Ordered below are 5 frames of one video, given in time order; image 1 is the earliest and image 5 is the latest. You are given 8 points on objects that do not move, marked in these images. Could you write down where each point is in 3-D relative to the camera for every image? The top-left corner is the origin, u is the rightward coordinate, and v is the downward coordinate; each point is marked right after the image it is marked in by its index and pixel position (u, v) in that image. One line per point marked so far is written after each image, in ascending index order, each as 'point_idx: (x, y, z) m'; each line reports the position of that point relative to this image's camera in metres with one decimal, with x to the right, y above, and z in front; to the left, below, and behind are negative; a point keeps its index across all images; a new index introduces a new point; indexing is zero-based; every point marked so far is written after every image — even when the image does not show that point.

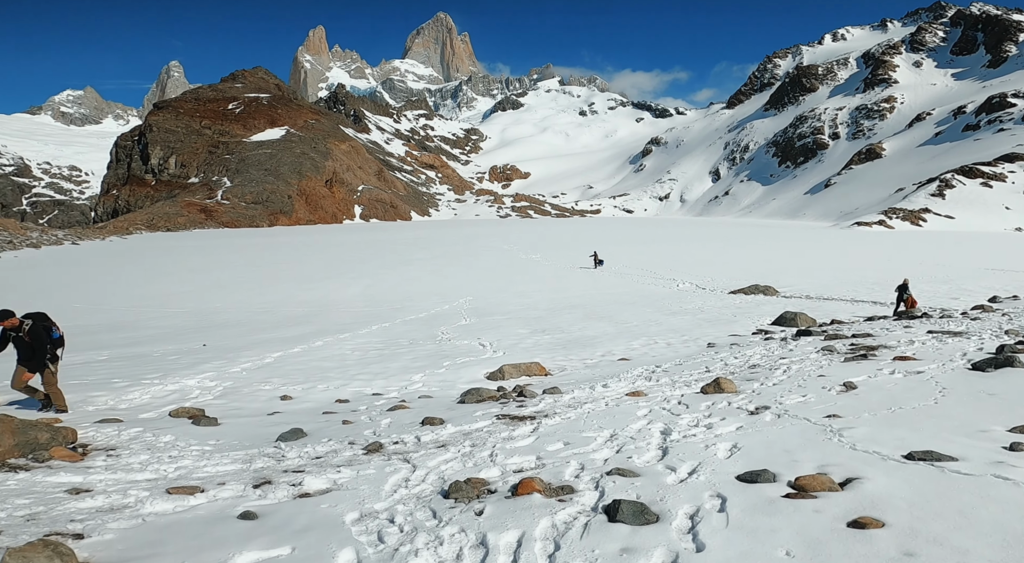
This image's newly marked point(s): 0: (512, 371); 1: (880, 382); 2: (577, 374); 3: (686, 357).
0: (0.0, -1.8, +14.1) m
1: (+6.1, -1.7, +11.6) m
2: (+1.3, -2.0, +14.6) m
3: (+4.3, -1.9, +17.4) m
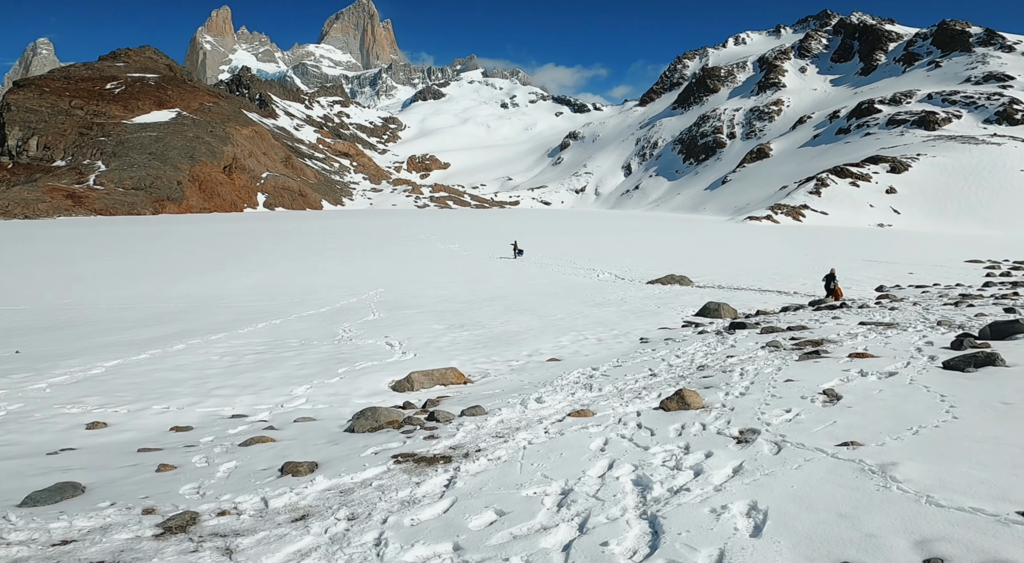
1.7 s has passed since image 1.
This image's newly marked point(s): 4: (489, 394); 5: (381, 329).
0: (-1.5, -1.6, +11.4) m
1: (+4.9, -1.5, +9.7) m
2: (-0.2, -1.8, +12.0) m
3: (+2.4, -1.6, +15.2) m
4: (-0.4, -1.7, +10.7) m
5: (-3.6, -1.3, +19.0) m
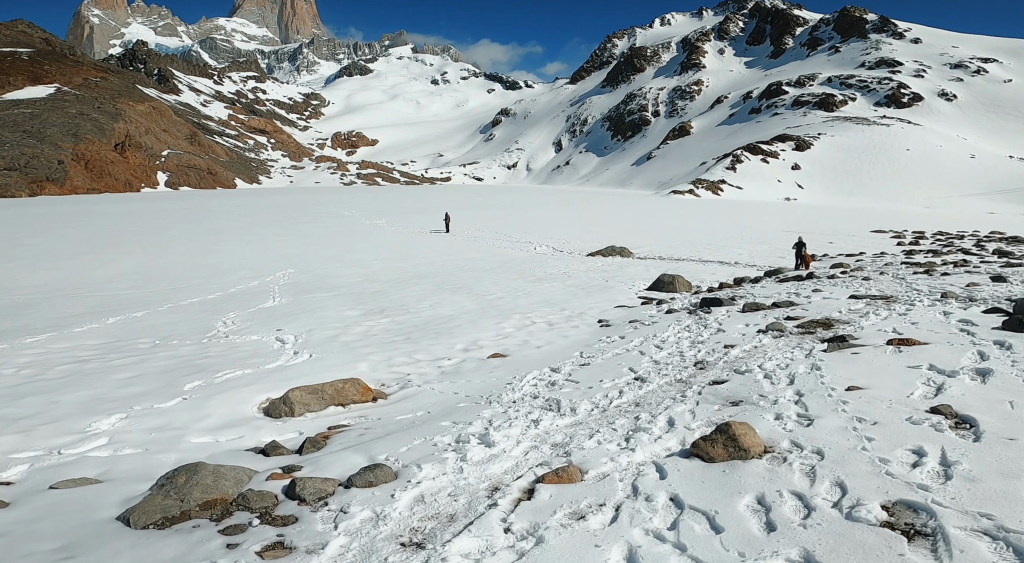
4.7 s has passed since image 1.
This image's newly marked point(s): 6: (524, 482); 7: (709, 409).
0: (-2.3, -1.3, +7.6) m
1: (+4.3, -1.1, +6.4) m
2: (-1.1, -1.4, +8.3) m
3: (+1.3, -1.1, +11.7) m
4: (-1.1, -1.4, +7.0) m
5: (-5.1, -0.8, +14.9) m
6: (+0.2, -1.4, +5.2) m
7: (+1.7, -1.3, +7.0) m
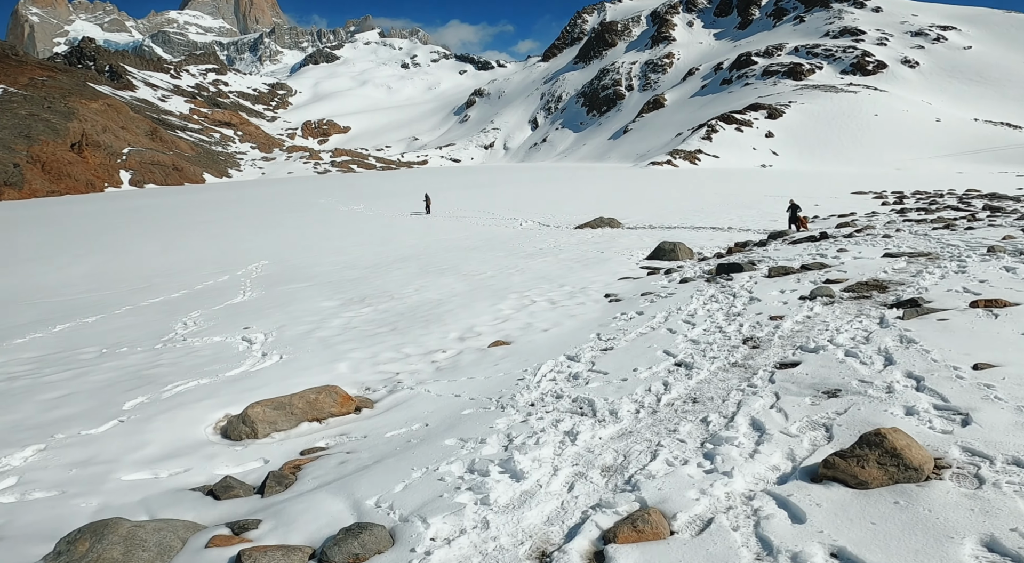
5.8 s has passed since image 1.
0: (-2.1, -1.2, +5.9) m
1: (+4.5, -0.7, +4.9) m
2: (-0.9, -1.2, +6.7) m
3: (+1.3, -0.7, +10.1) m
4: (-0.9, -1.2, +5.3) m
5: (-5.1, -0.6, +13.1) m
6: (+0.4, -1.2, +3.6) m
7: (+1.9, -0.9, +5.4) m
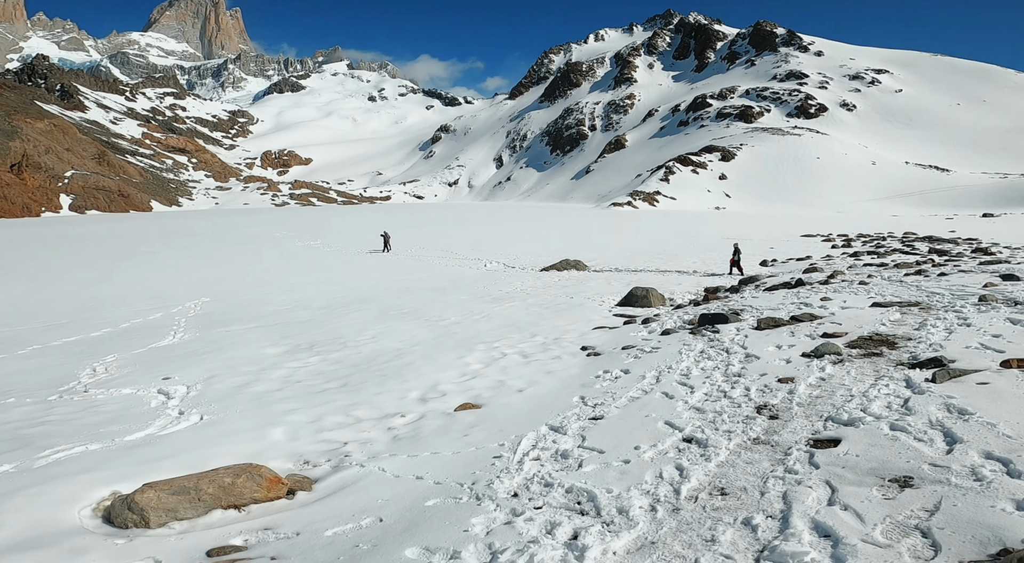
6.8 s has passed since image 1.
0: (-2.2, -1.6, +4.5) m
1: (+4.4, -1.1, +3.9) m
2: (-1.1, -1.6, +5.3) m
3: (+1.0, -1.4, +8.9) m
4: (-1.0, -1.6, +4.0) m
5: (-5.7, -1.3, +11.5) m
6: (+0.4, -1.5, +2.3) m
7: (+1.8, -1.3, +4.3) m
